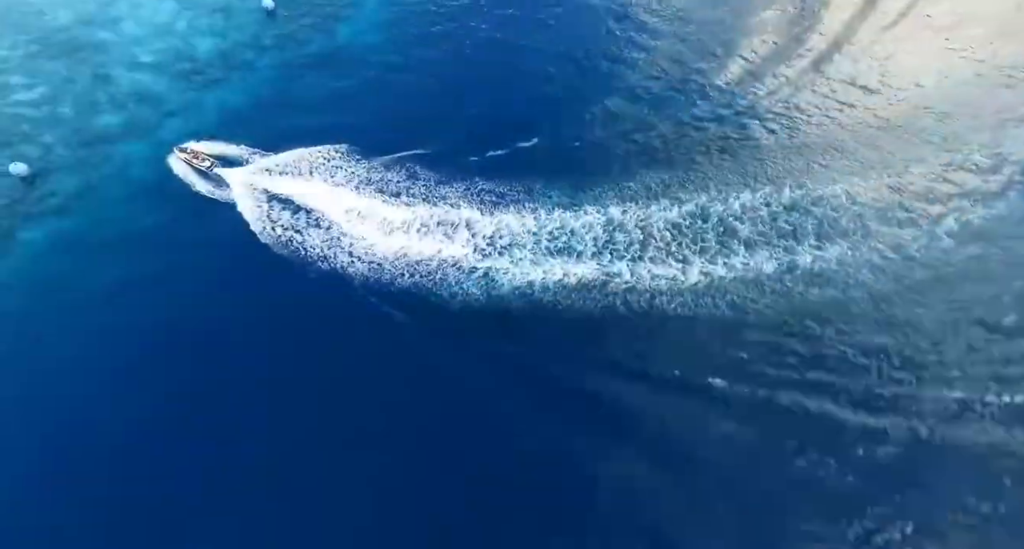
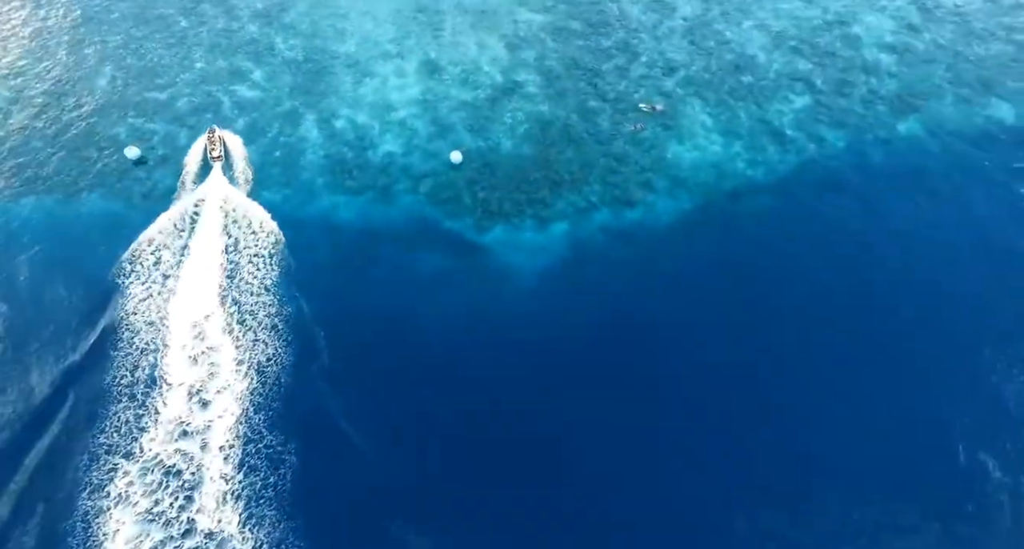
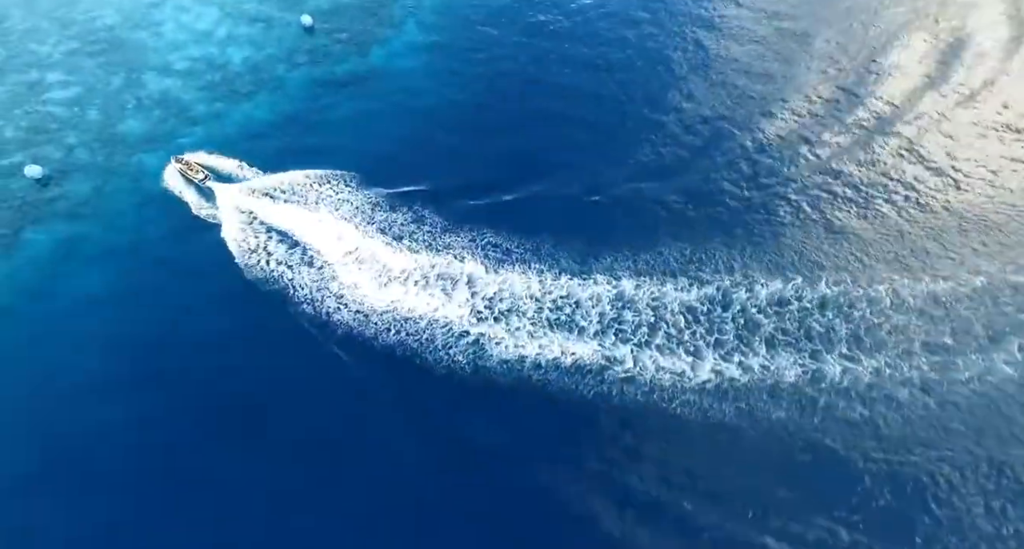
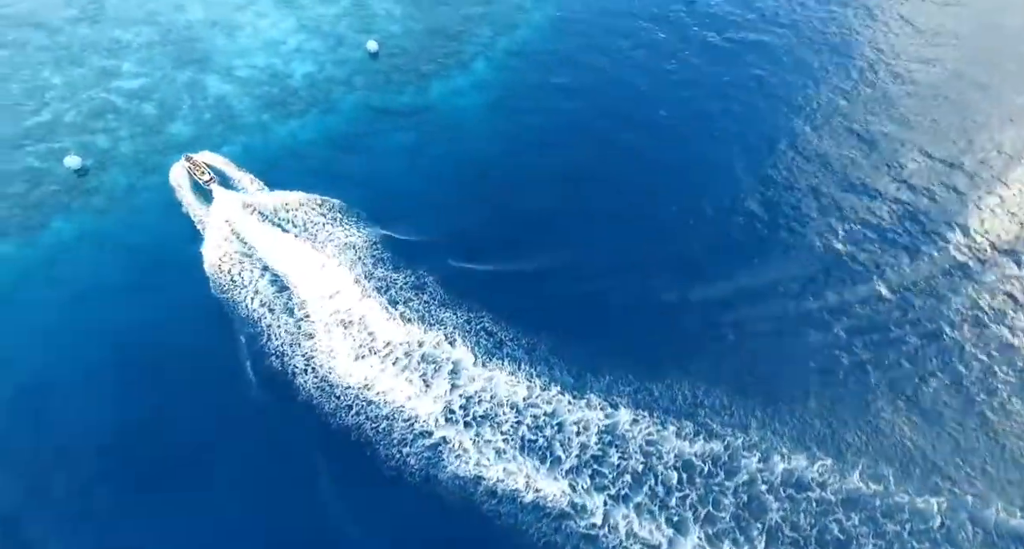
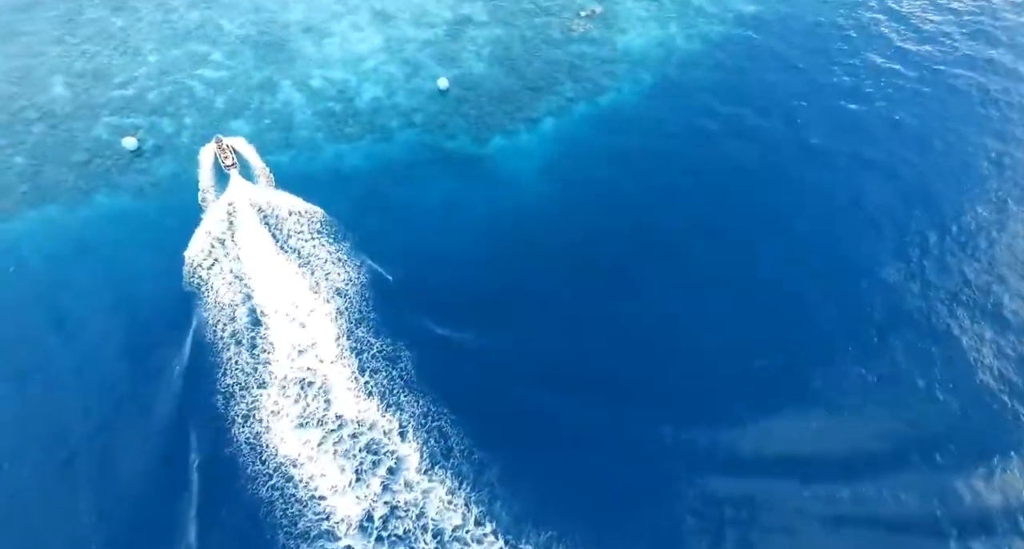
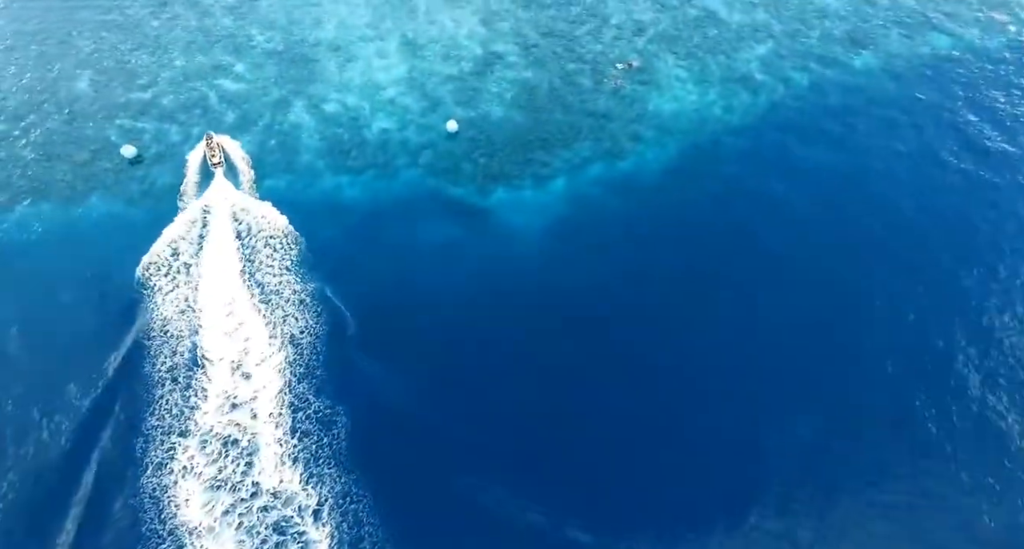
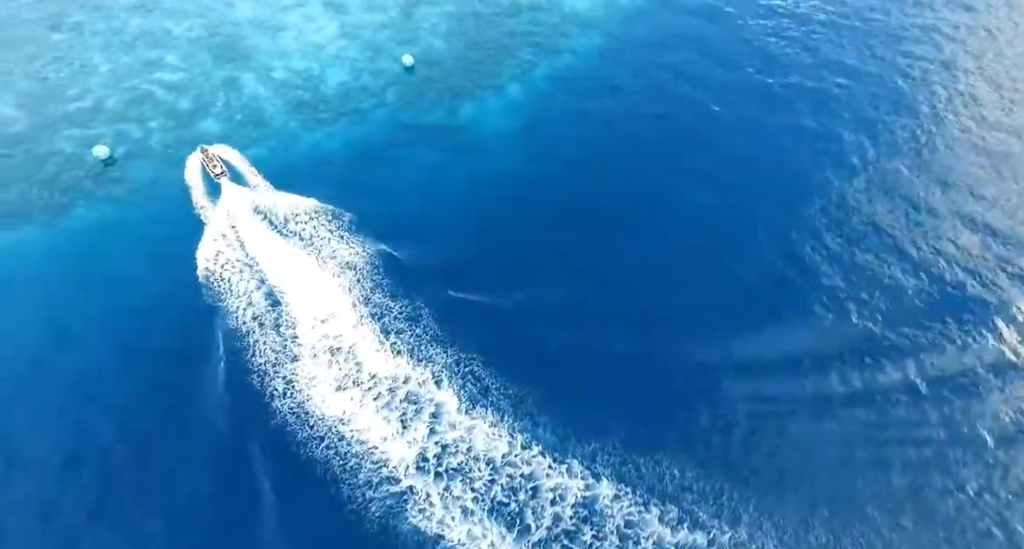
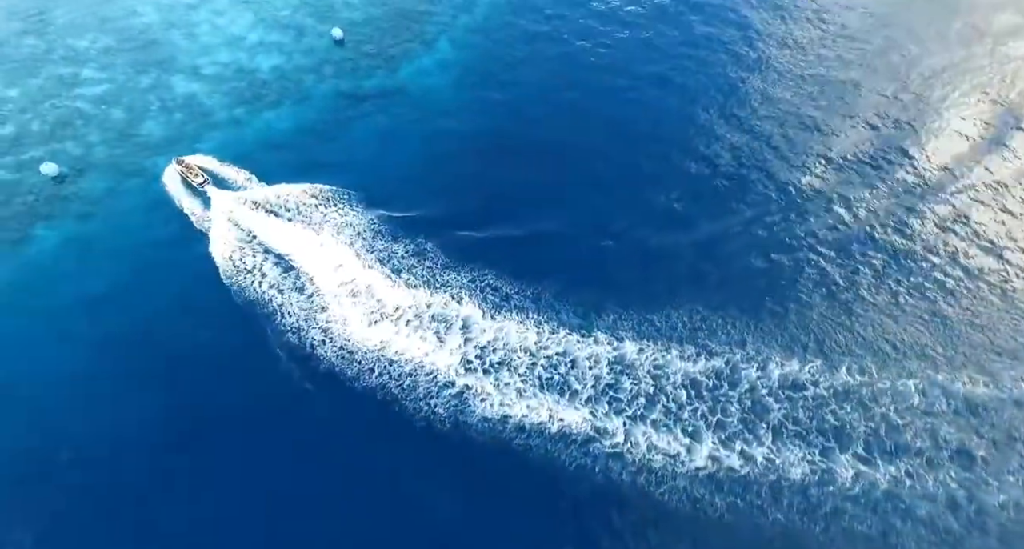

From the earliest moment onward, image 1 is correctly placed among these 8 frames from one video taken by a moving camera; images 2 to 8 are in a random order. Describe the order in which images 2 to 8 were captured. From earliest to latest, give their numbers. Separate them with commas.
3, 8, 4, 7, 5, 6, 2
